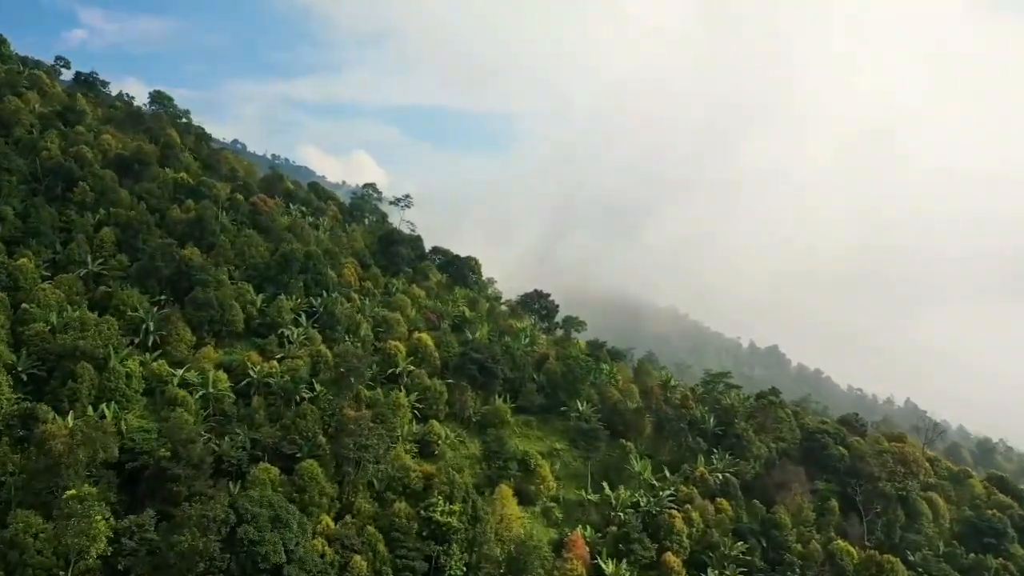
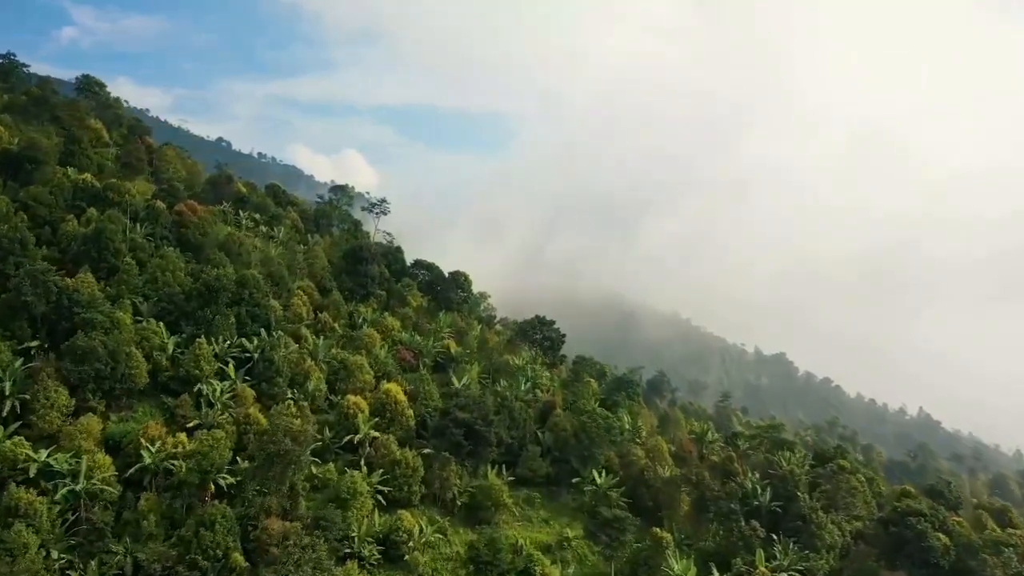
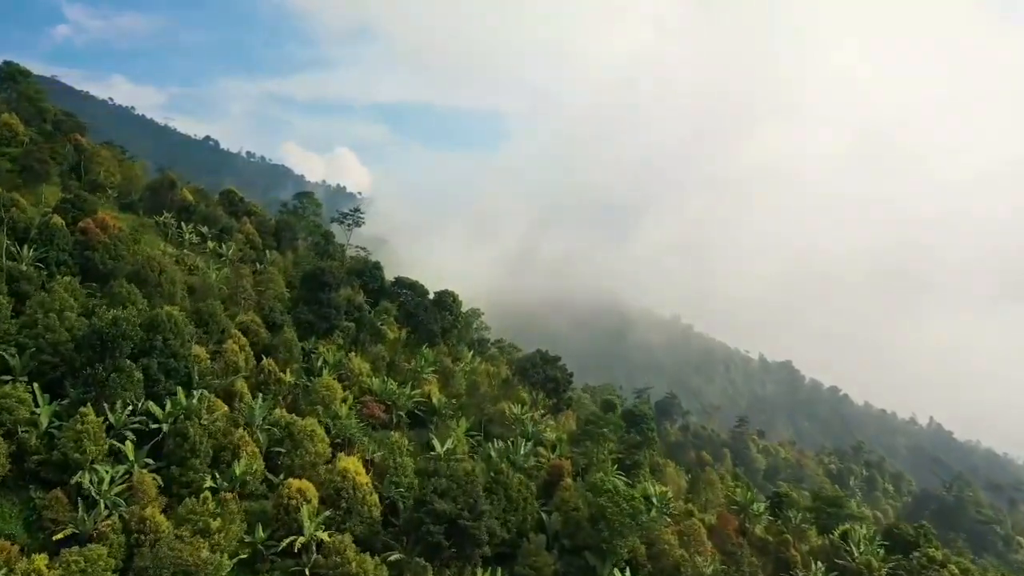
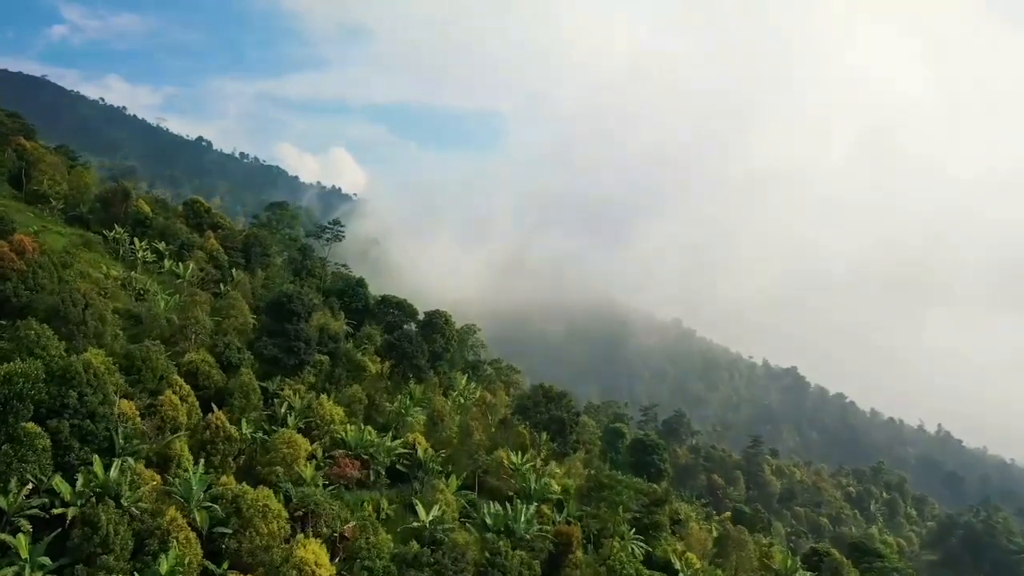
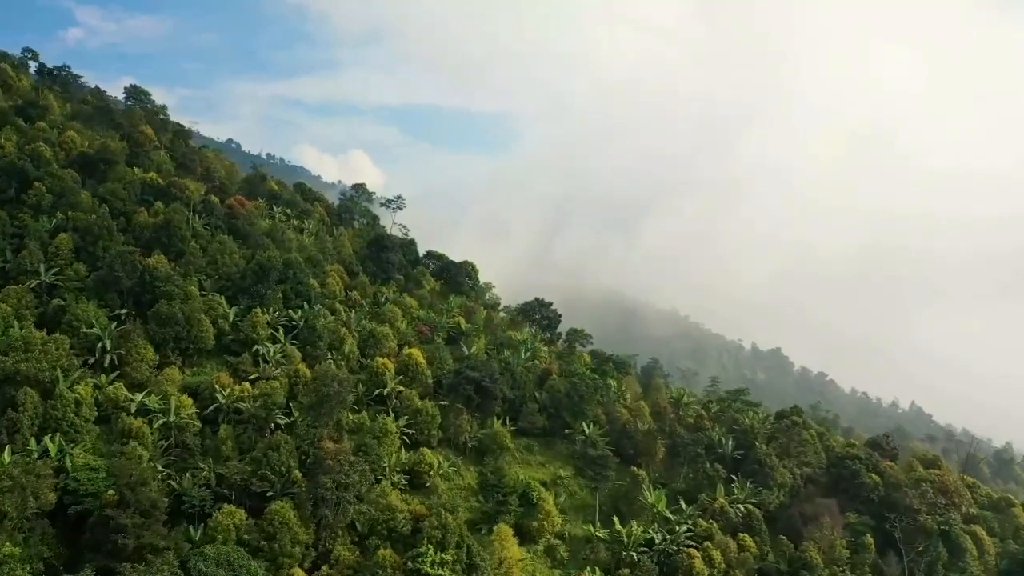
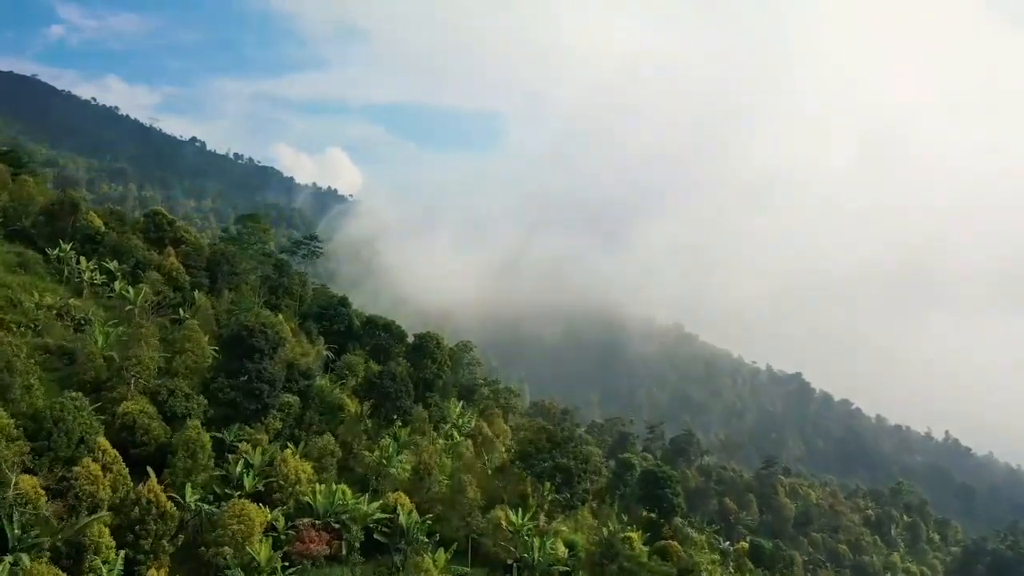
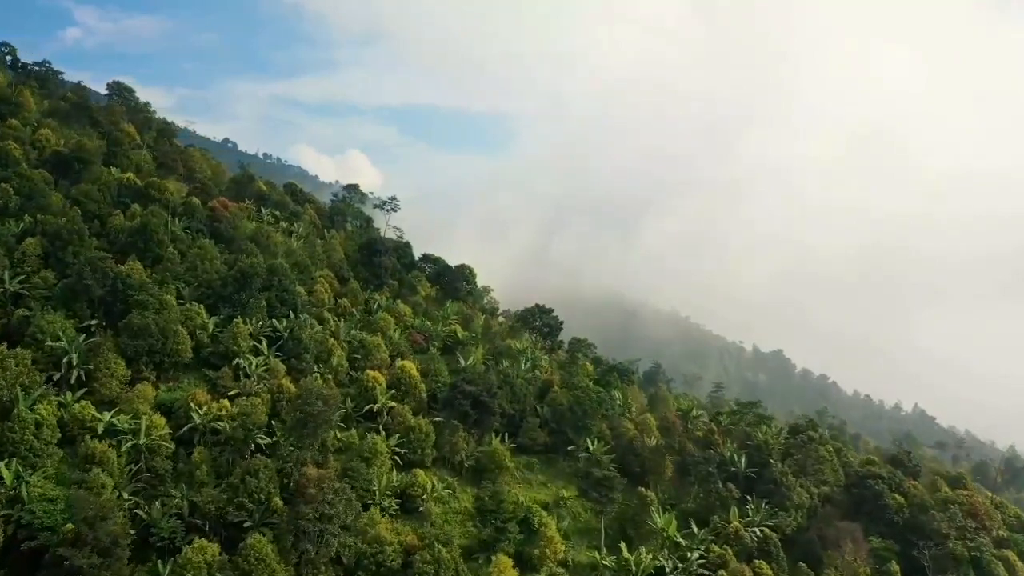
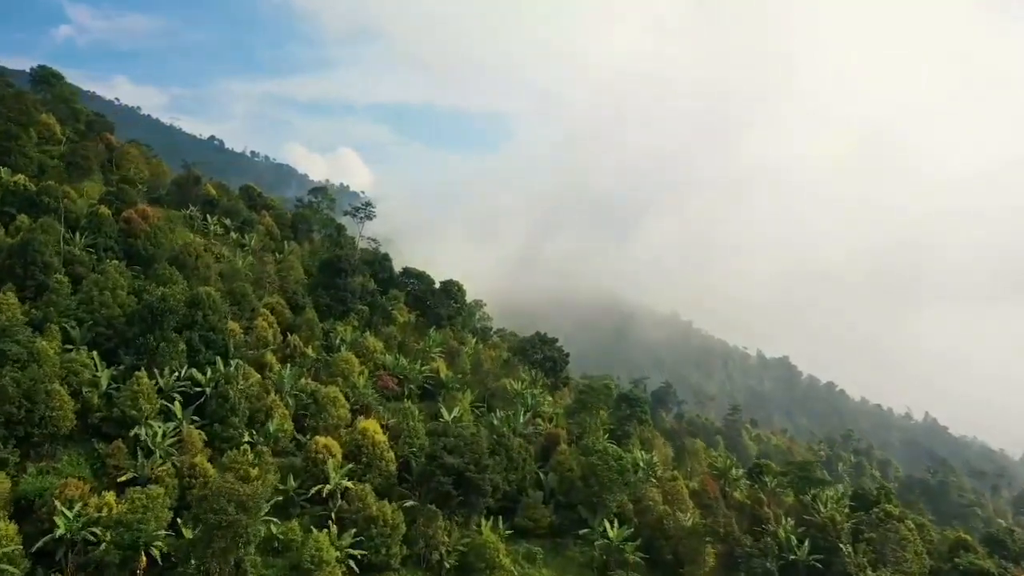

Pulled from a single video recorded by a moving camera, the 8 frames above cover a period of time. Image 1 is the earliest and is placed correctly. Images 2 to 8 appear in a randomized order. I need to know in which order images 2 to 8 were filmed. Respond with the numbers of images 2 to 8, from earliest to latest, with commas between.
5, 7, 2, 8, 3, 4, 6
